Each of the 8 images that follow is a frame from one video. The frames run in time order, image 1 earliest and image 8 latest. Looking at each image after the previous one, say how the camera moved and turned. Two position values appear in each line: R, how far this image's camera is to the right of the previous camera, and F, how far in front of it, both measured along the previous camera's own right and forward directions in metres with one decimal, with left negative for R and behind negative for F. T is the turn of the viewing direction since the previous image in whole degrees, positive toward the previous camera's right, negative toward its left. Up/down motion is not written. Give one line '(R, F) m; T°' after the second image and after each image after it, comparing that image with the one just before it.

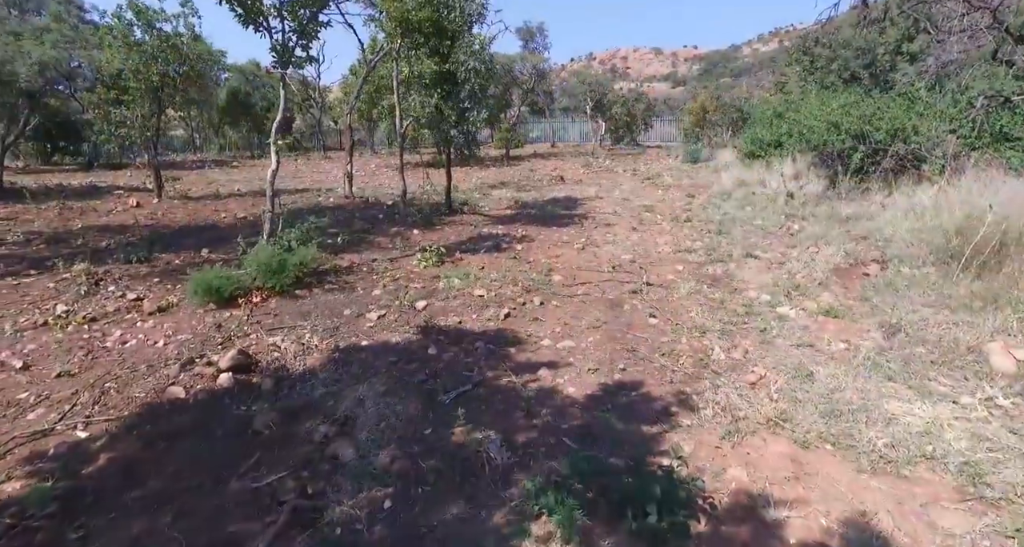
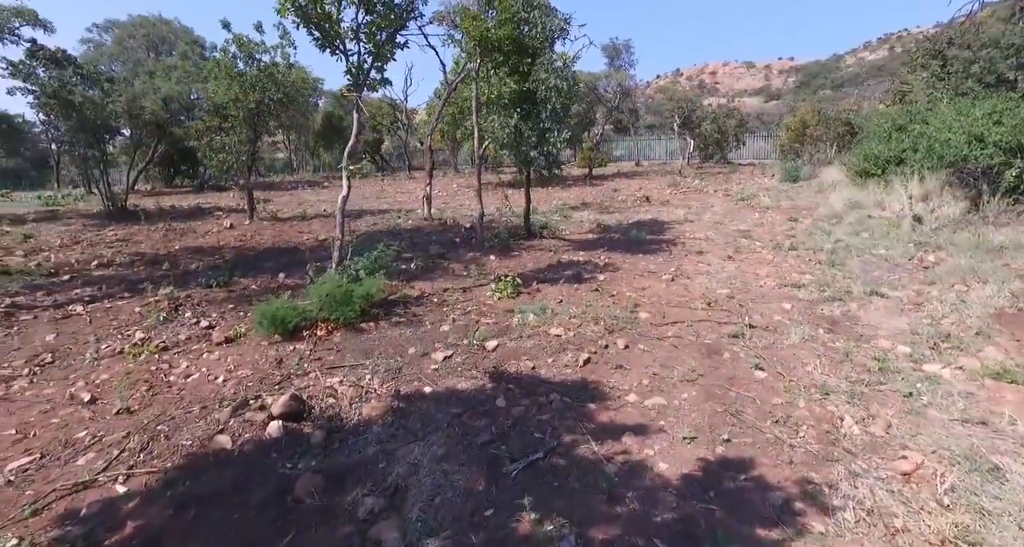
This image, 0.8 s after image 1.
(0.0, +0.5) m; -8°
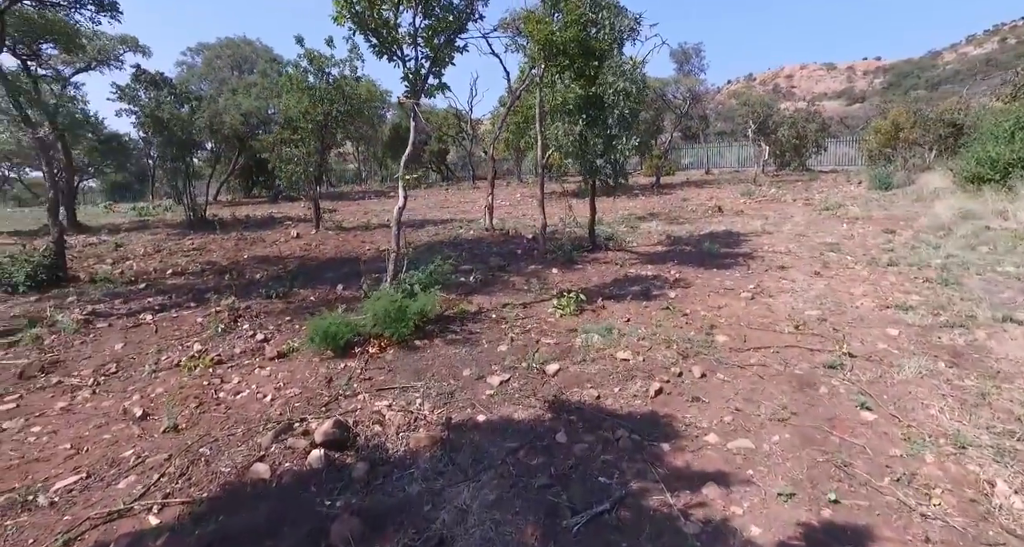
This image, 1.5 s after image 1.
(0.0, +0.3) m; -6°
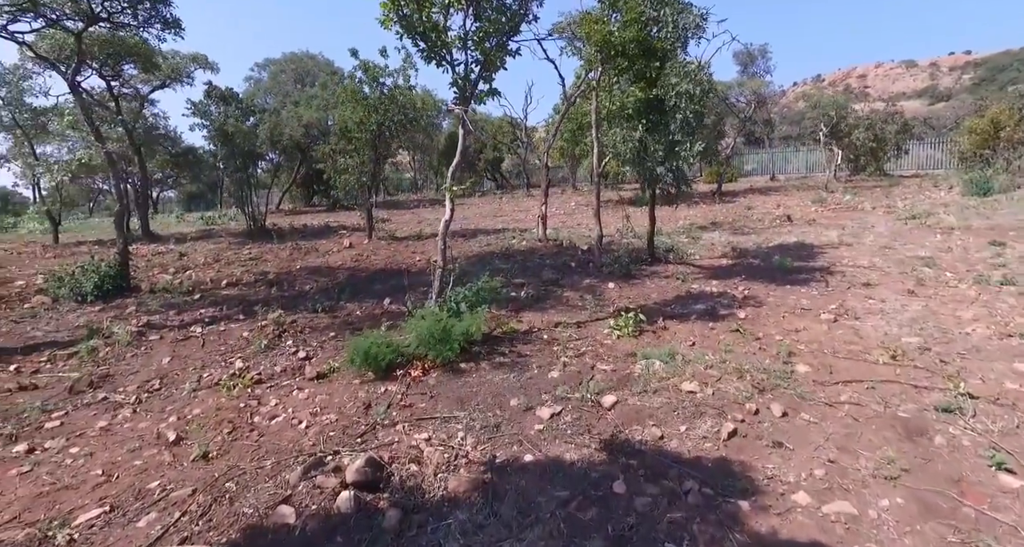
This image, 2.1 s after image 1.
(0.0, +0.4) m; -5°
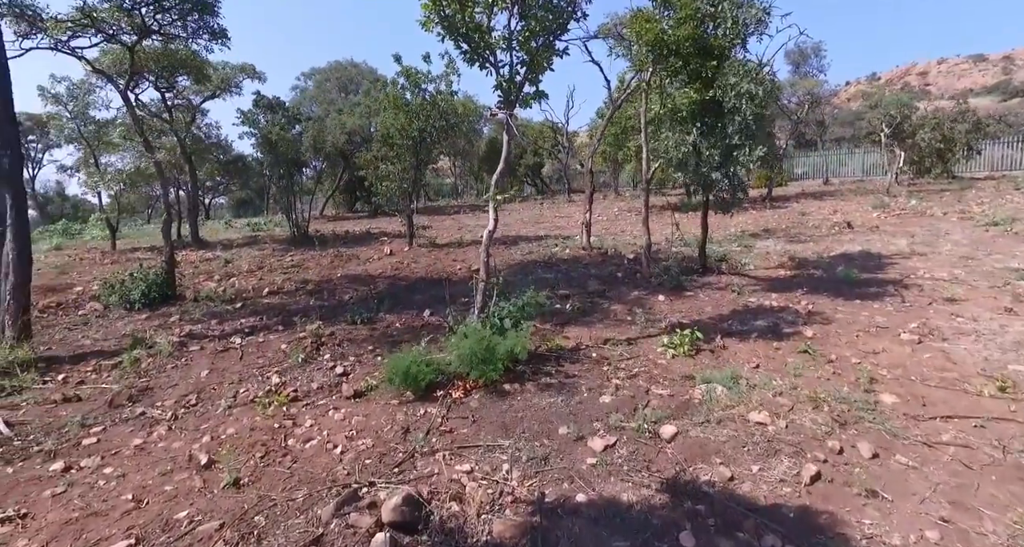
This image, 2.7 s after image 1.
(-0.1, +0.3) m; -4°
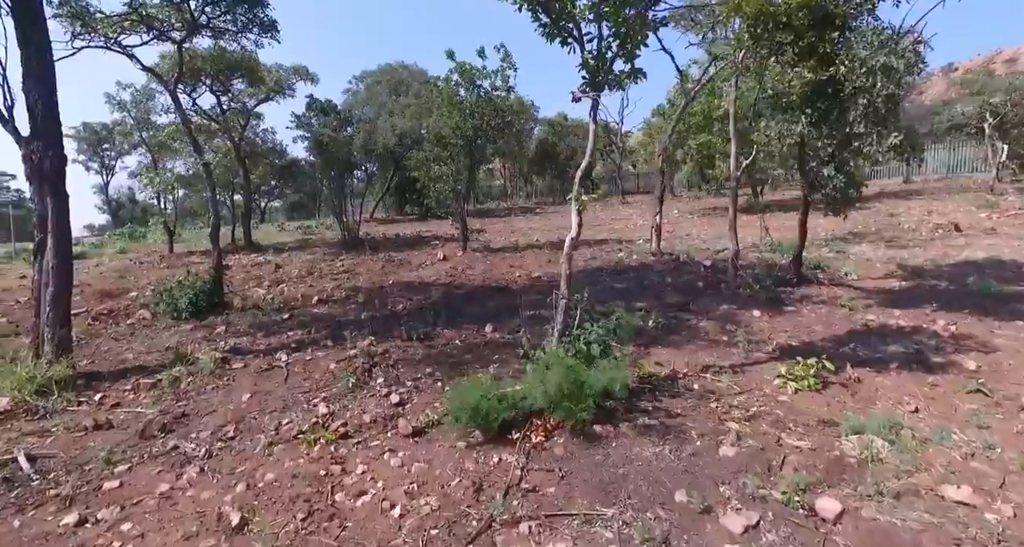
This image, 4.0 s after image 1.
(-0.3, +0.7) m; -5°
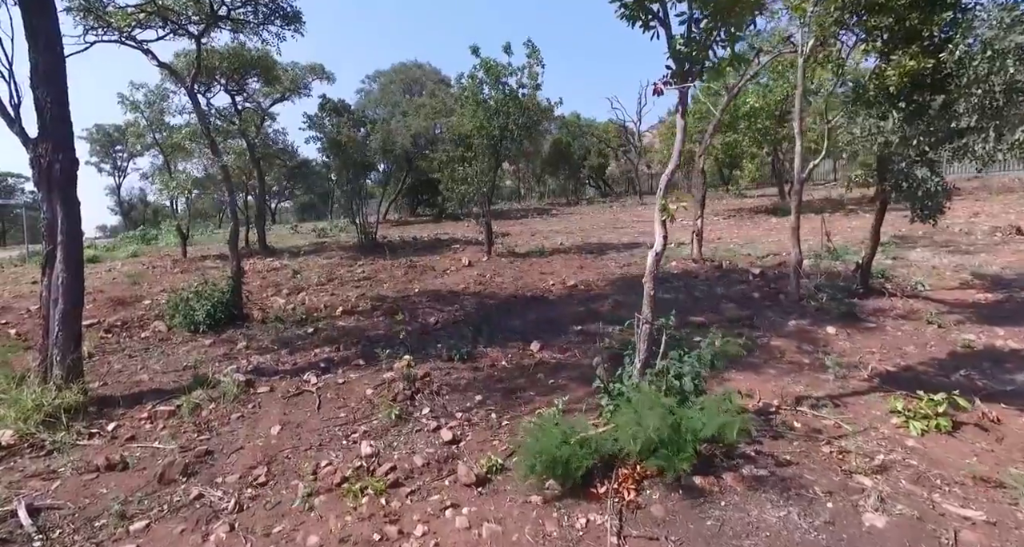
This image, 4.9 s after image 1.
(-0.4, +0.5) m; -1°
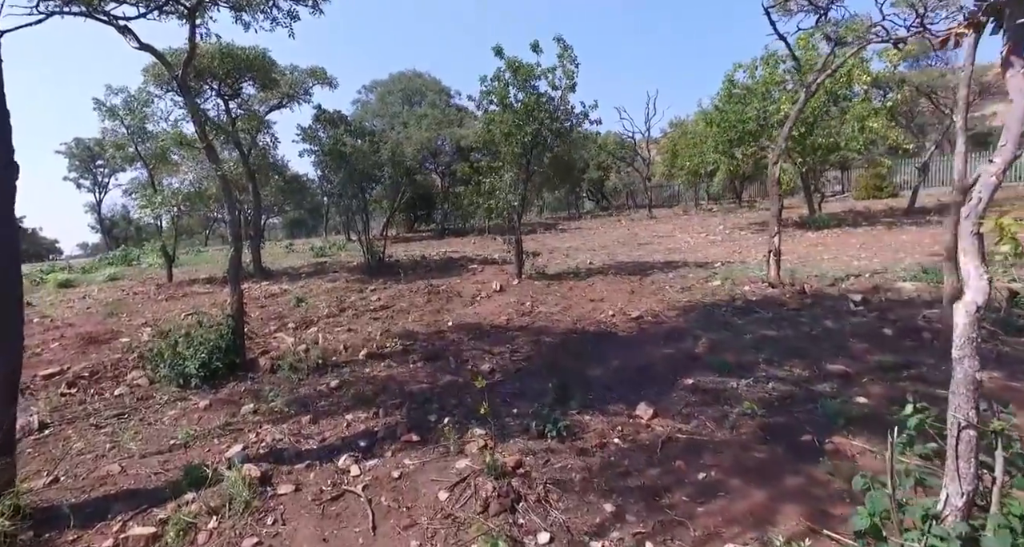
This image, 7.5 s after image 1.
(-0.8, +1.4) m; +1°
